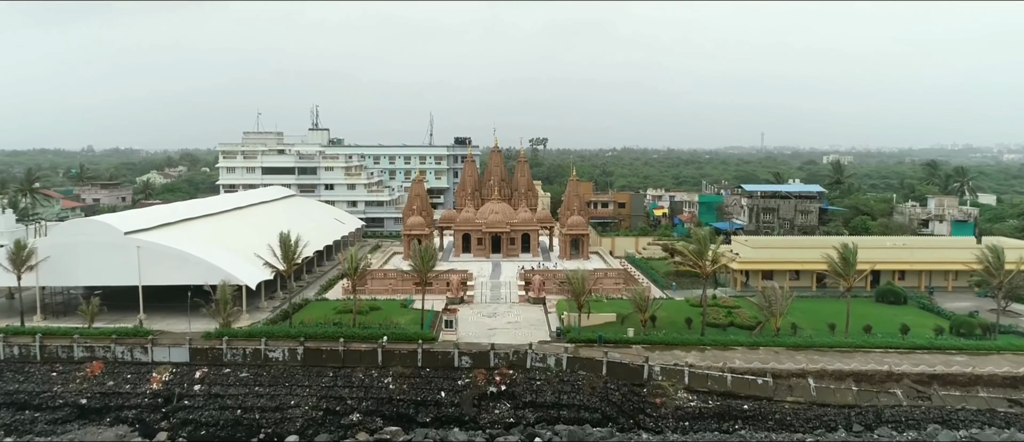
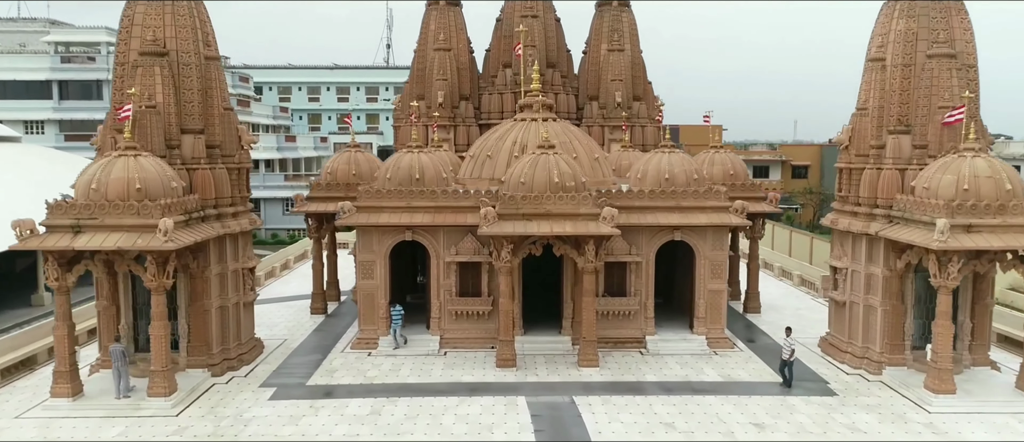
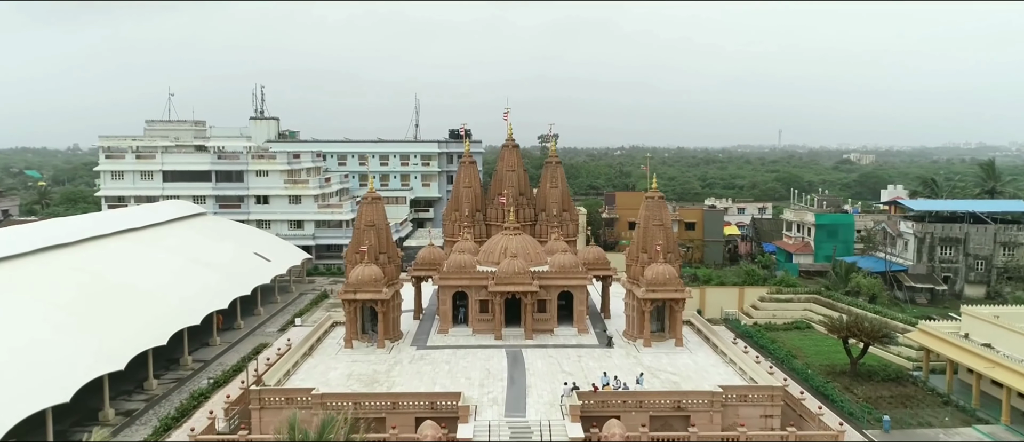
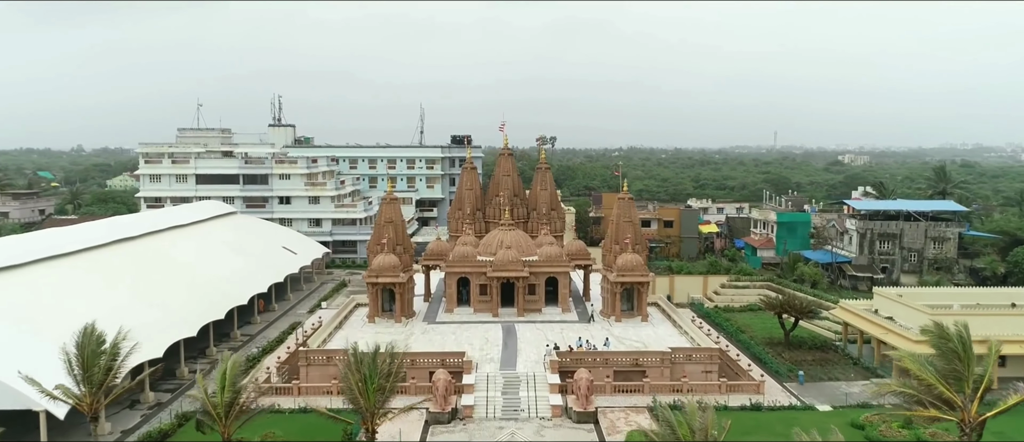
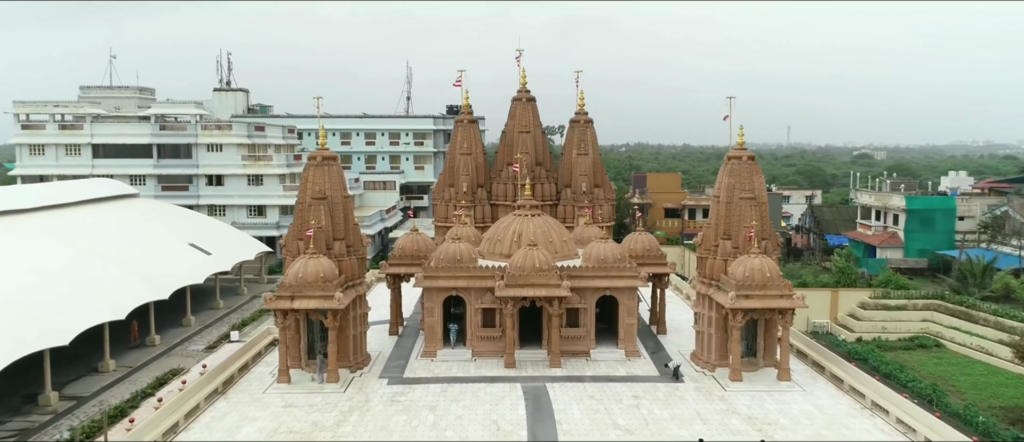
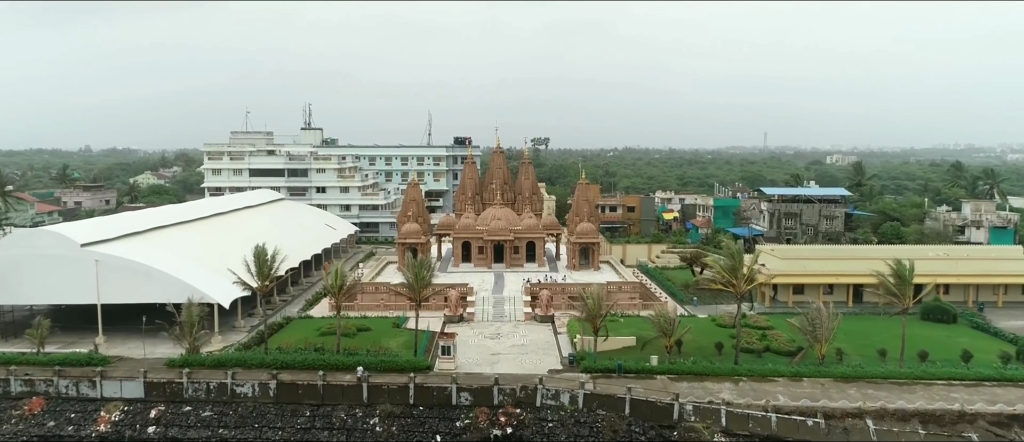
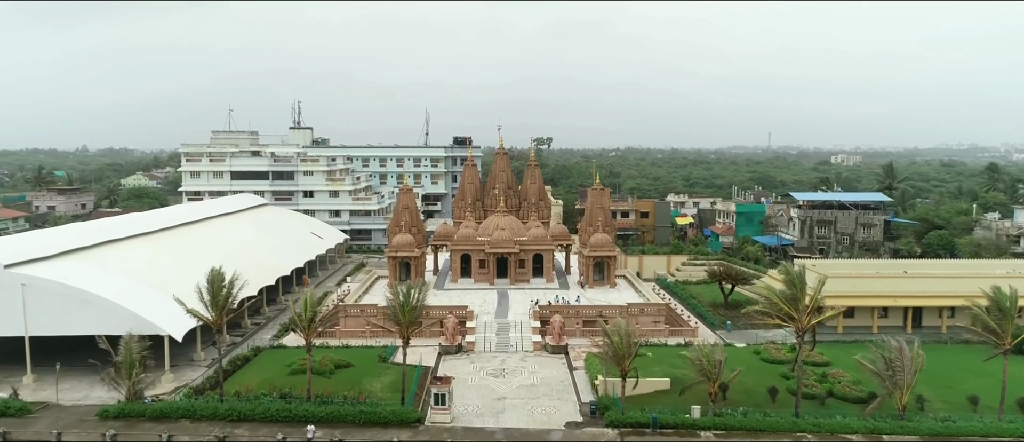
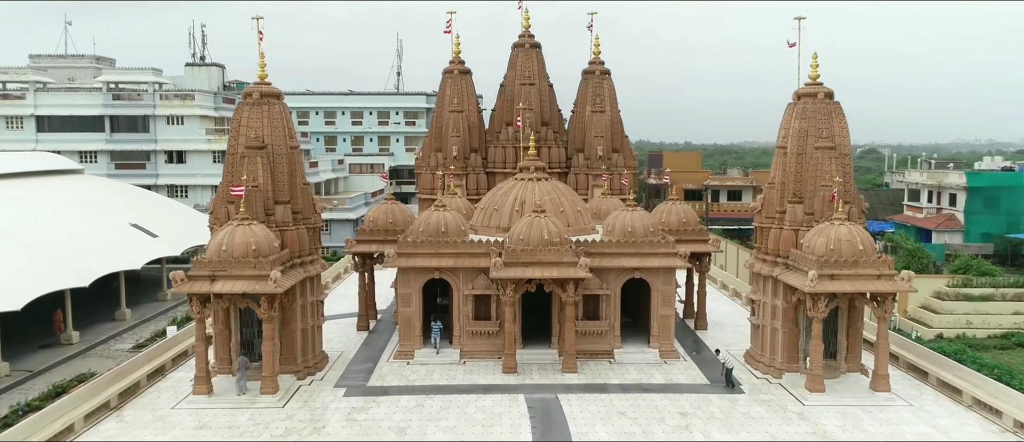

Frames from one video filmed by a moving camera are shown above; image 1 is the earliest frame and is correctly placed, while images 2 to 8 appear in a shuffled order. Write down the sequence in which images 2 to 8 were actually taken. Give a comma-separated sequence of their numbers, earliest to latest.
6, 7, 4, 3, 5, 8, 2
